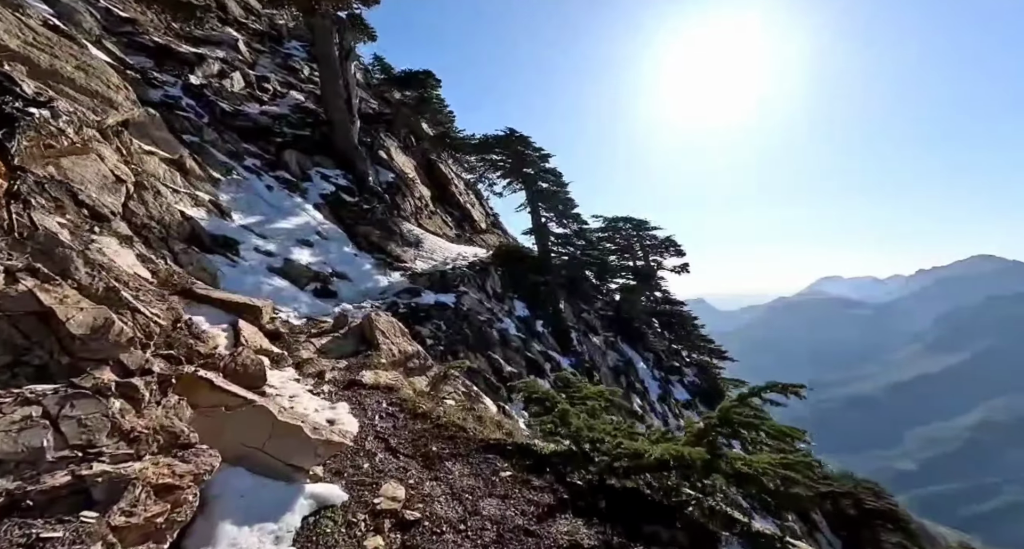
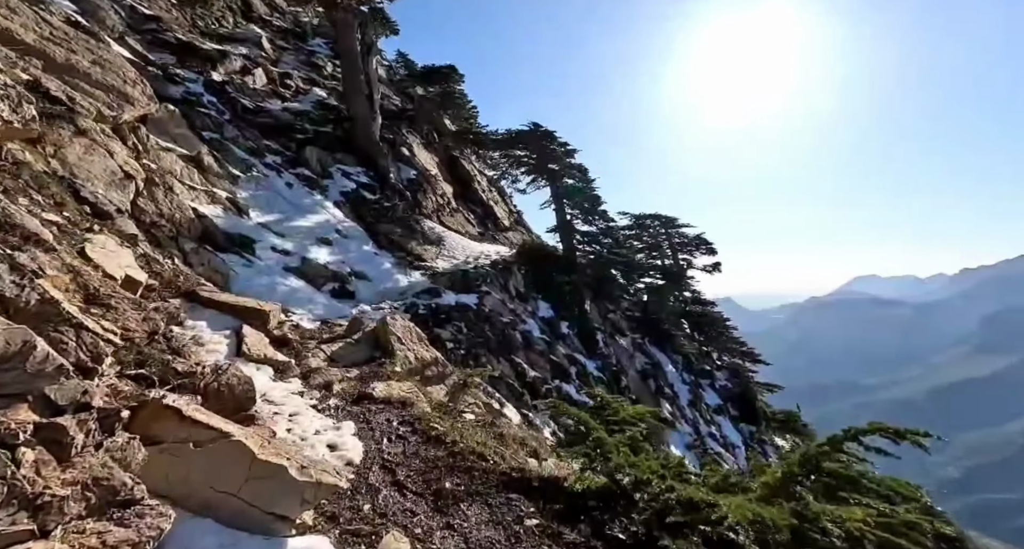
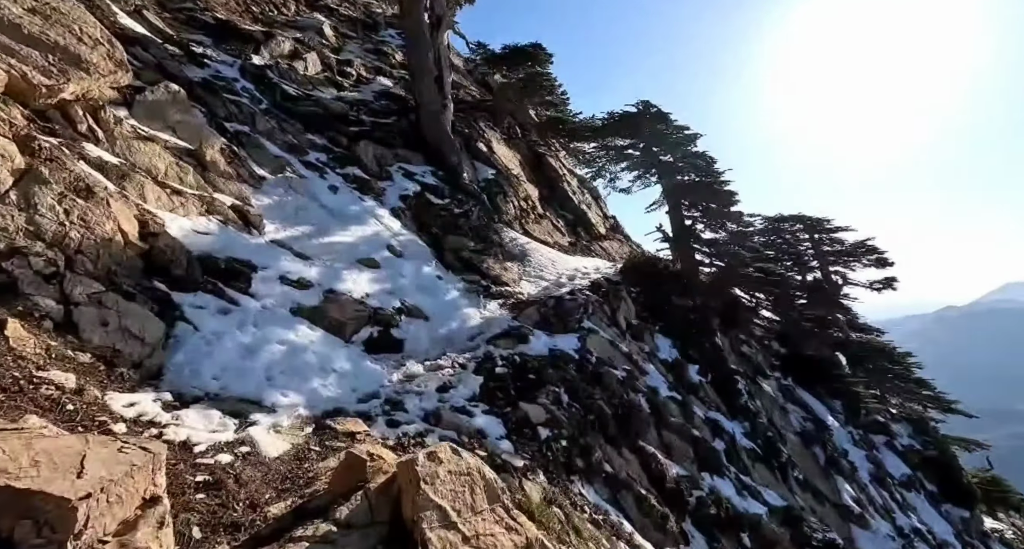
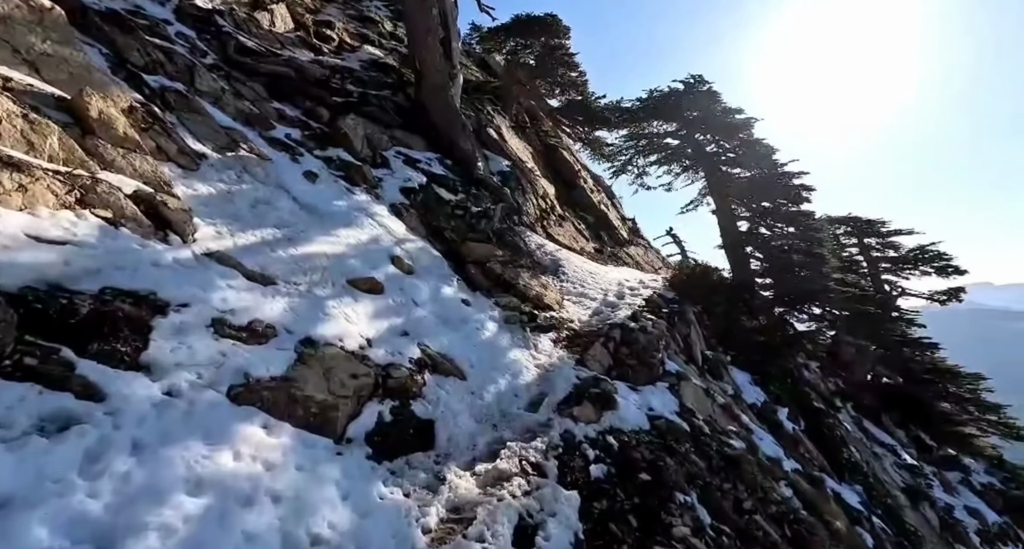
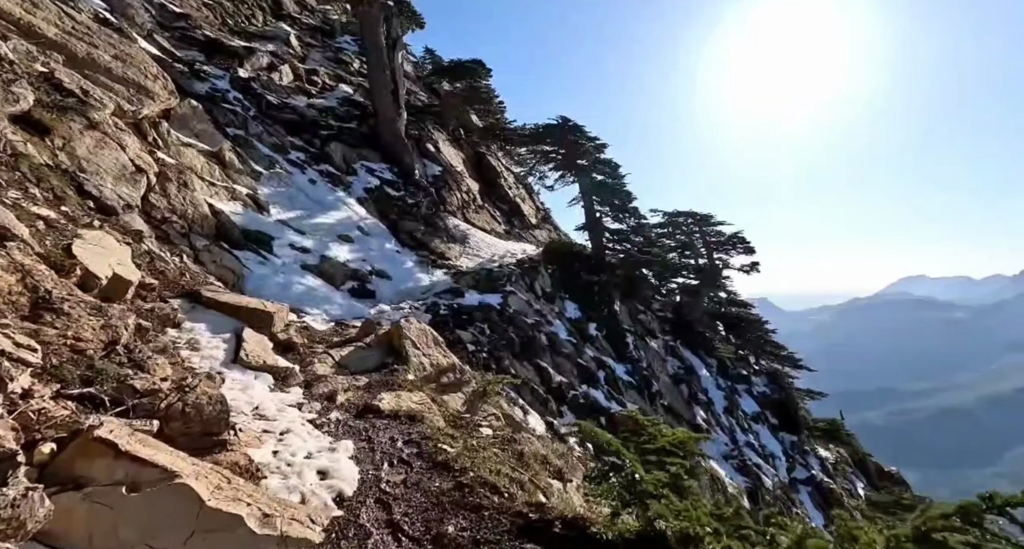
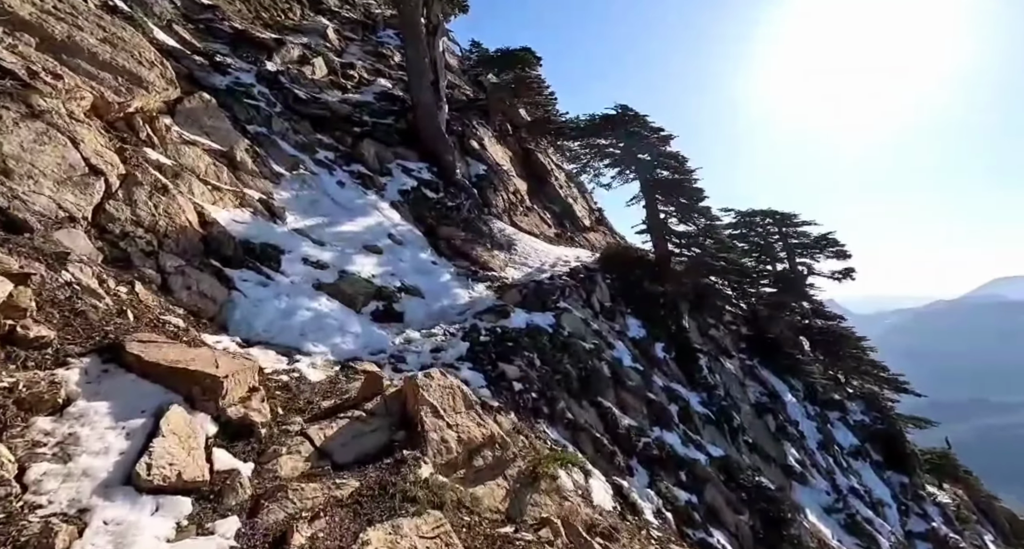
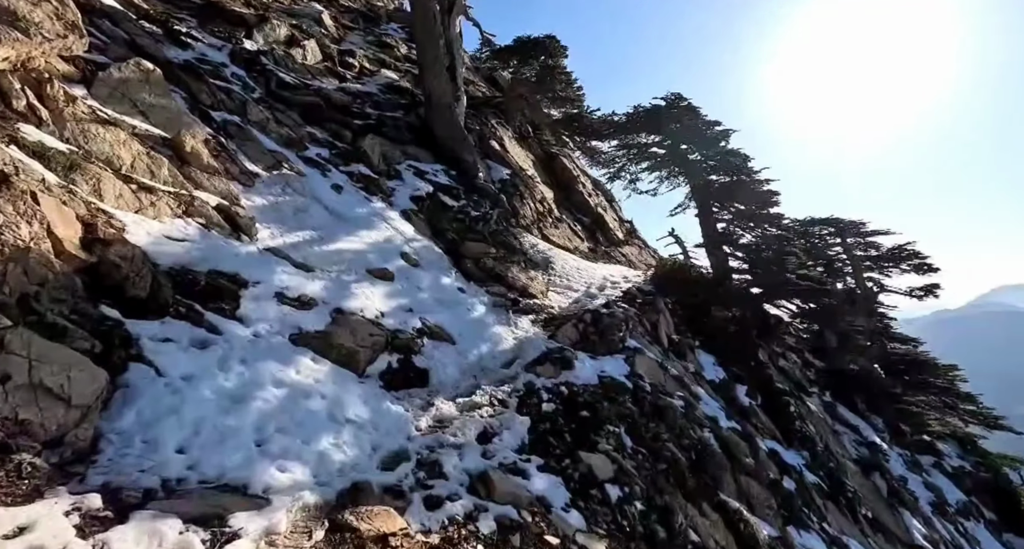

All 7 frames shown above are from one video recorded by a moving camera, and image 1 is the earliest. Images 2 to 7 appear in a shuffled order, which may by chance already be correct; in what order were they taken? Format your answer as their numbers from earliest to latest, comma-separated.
2, 5, 6, 3, 7, 4
